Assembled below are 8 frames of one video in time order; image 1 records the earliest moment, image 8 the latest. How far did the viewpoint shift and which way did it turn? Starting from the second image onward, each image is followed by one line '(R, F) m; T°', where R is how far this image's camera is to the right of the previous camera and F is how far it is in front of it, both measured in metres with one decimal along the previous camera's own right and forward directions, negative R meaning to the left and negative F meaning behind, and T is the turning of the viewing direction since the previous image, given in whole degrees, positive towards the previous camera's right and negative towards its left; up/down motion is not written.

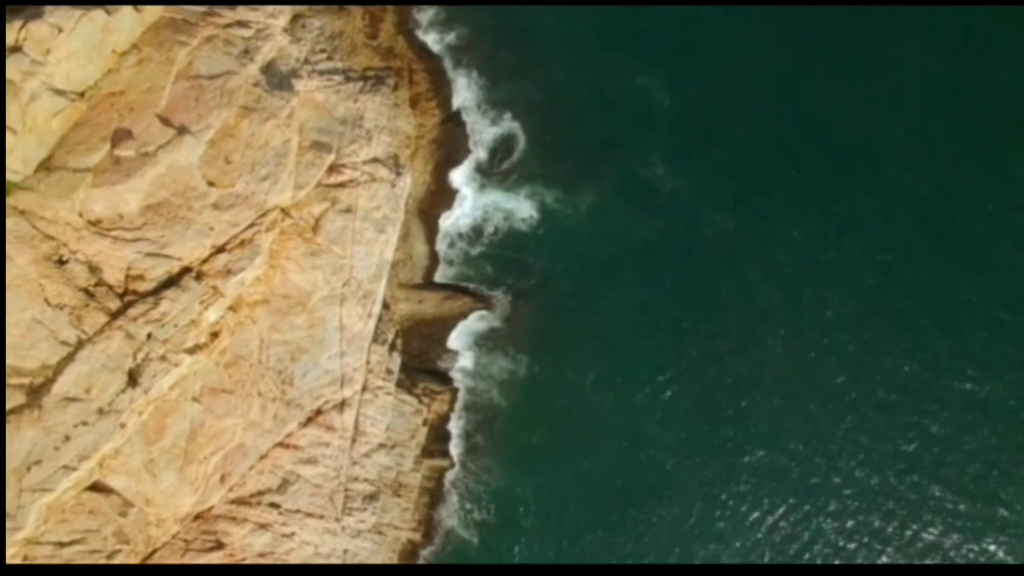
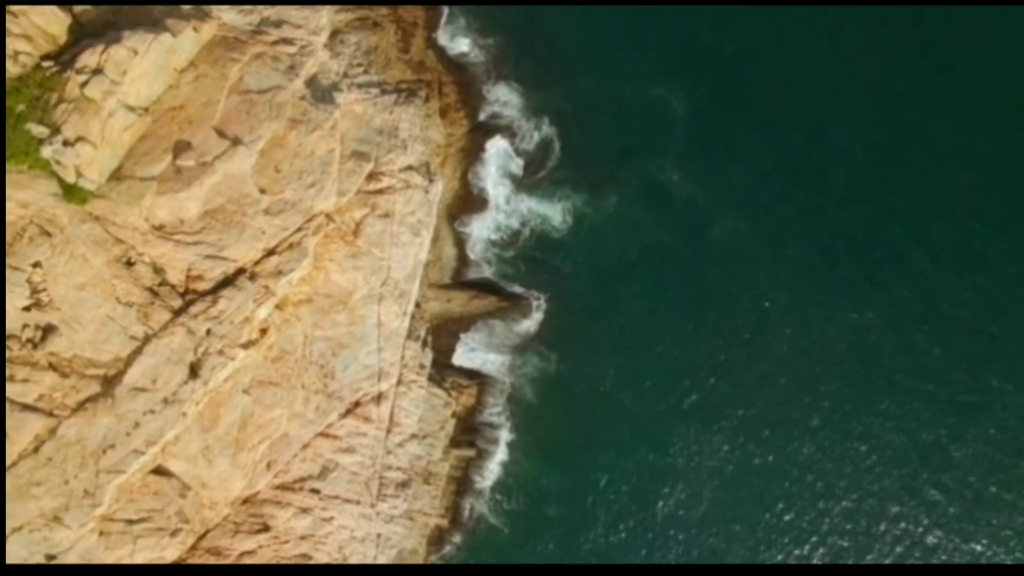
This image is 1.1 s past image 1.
(-1.5, -3.5) m; 0°
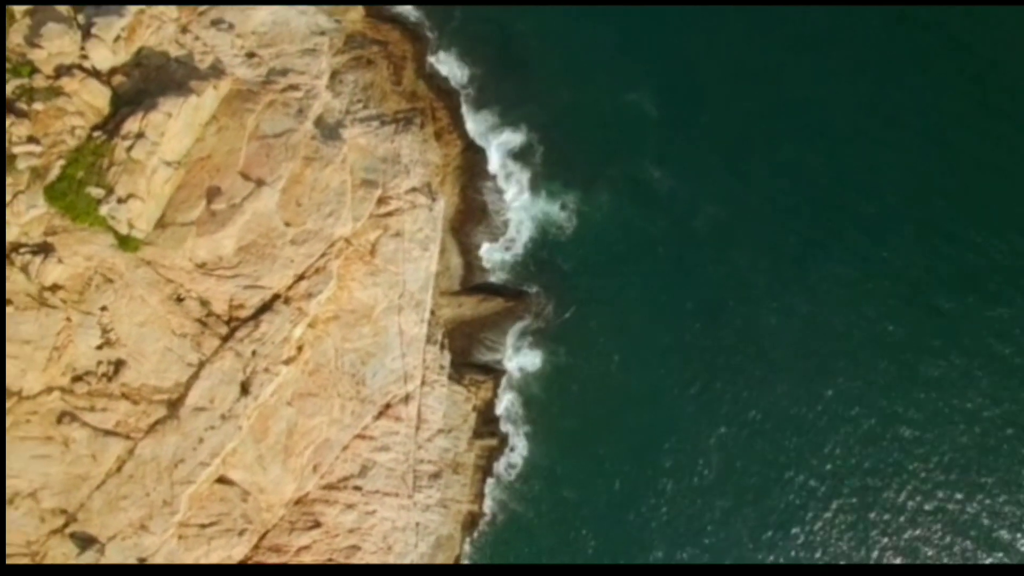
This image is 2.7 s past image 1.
(-0.2, -5.9) m; 0°
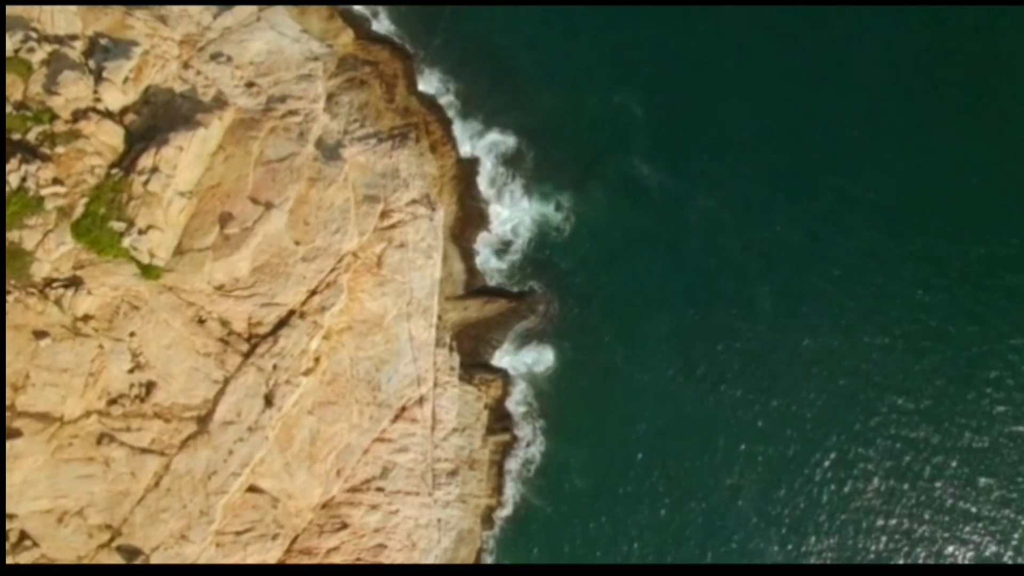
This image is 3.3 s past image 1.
(0.0, -2.9) m; 0°
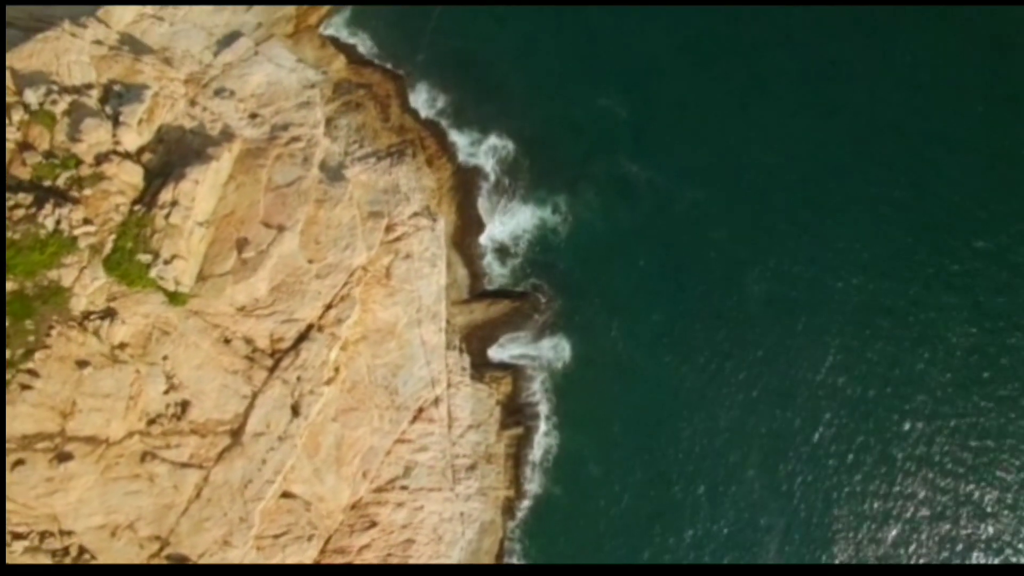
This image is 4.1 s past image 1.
(0.0, -3.7) m; 0°
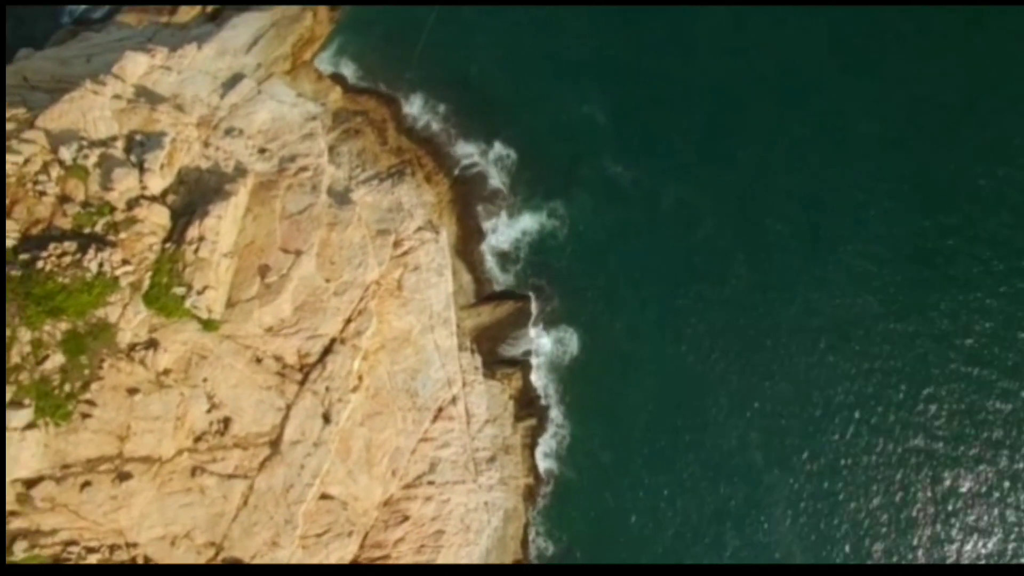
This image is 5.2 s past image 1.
(-0.1, -5.1) m; 0°
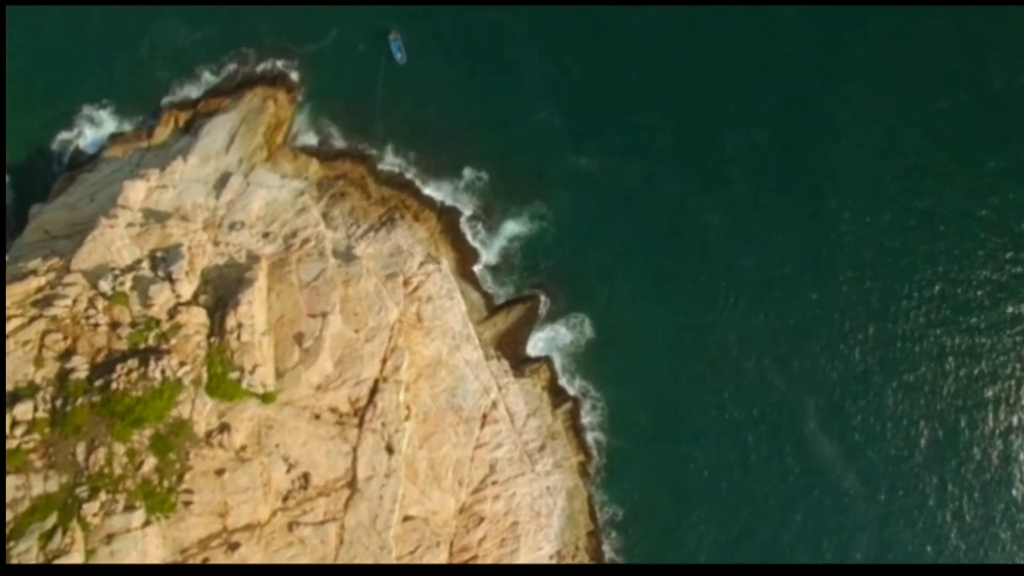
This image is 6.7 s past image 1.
(0.0, -7.2) m; 0°
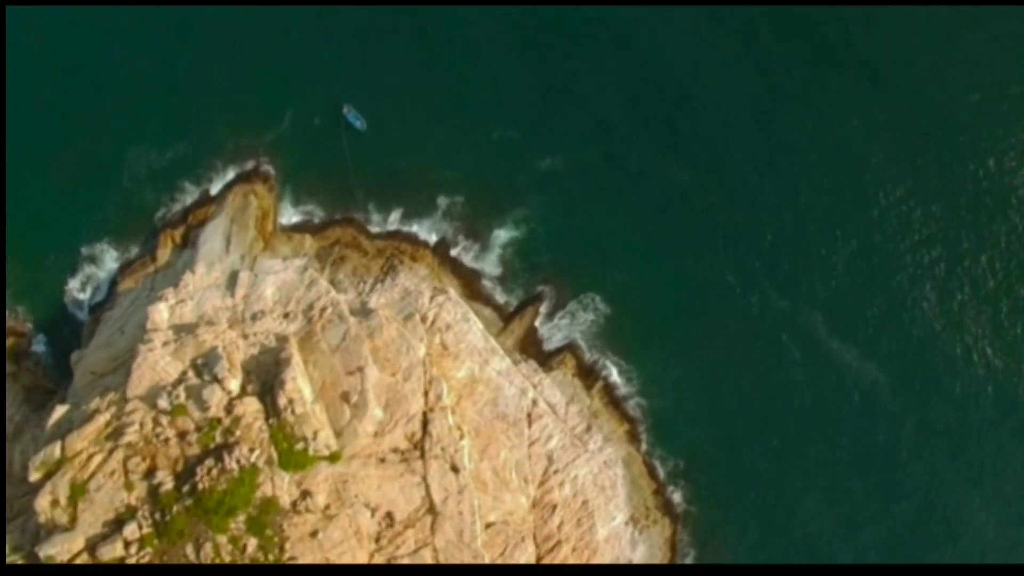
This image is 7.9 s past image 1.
(0.0, -6.2) m; 0°
